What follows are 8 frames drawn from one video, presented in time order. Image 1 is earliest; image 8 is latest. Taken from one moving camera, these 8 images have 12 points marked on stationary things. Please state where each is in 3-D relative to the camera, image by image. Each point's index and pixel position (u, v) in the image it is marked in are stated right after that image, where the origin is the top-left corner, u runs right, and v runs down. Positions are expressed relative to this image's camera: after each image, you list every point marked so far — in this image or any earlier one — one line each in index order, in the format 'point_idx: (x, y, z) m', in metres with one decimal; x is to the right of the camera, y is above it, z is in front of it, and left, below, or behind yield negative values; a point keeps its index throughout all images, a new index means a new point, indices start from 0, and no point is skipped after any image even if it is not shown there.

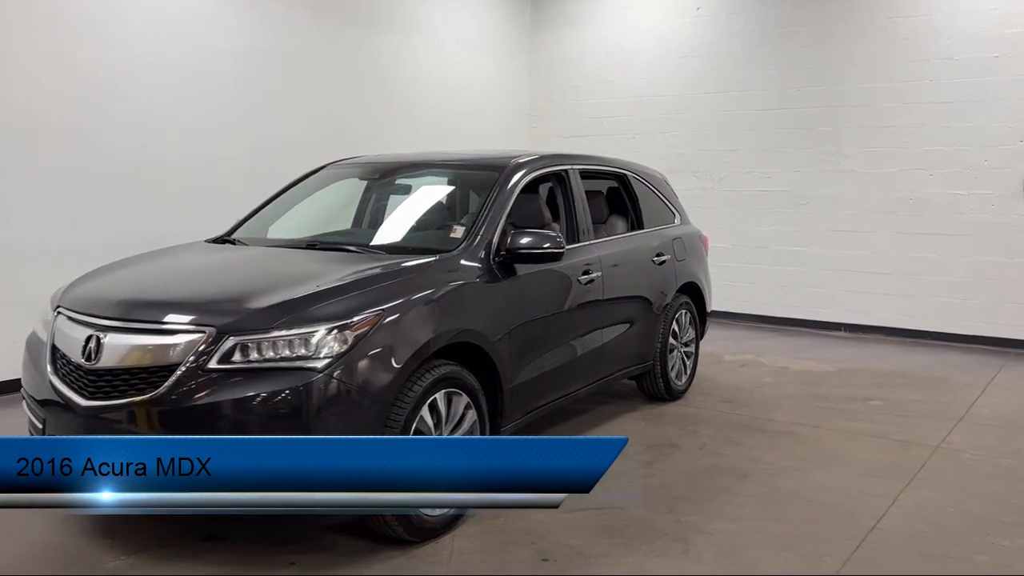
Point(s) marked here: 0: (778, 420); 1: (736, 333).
0: (+1.4, -0.7, +4.8) m
1: (+1.9, -0.4, +7.8) m
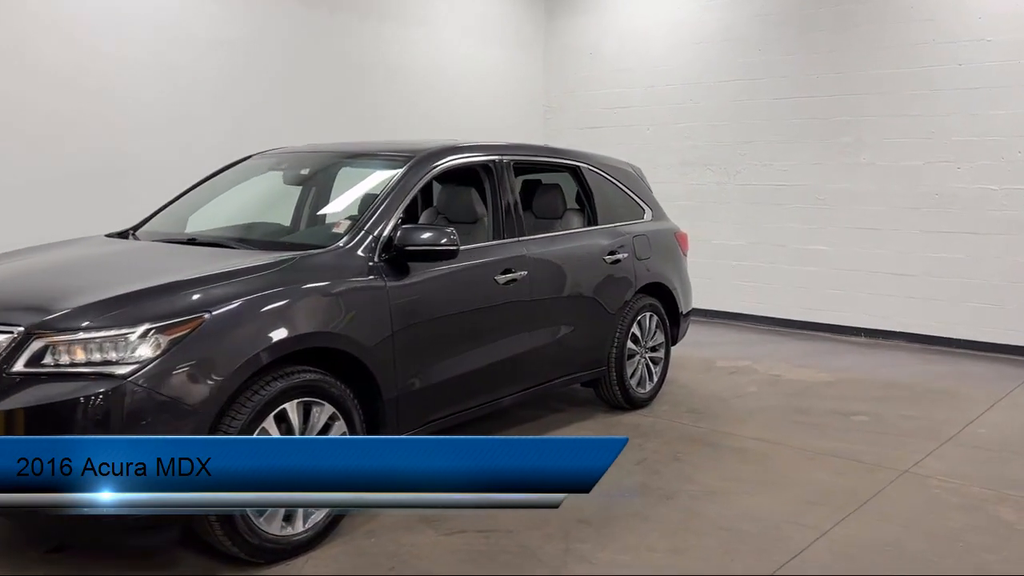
0: (+1.1, -0.7, +4.4) m
1: (+1.9, -0.4, +7.4) m
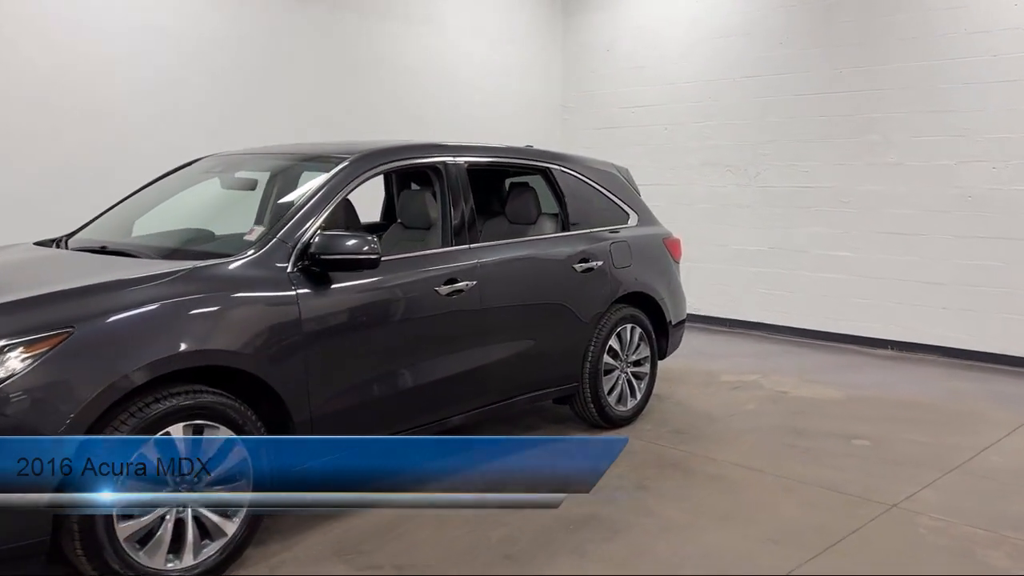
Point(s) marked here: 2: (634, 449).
0: (+0.9, -0.8, +4.0) m
1: (+1.9, -0.5, +6.9) m
2: (+0.6, -0.8, +4.2) m
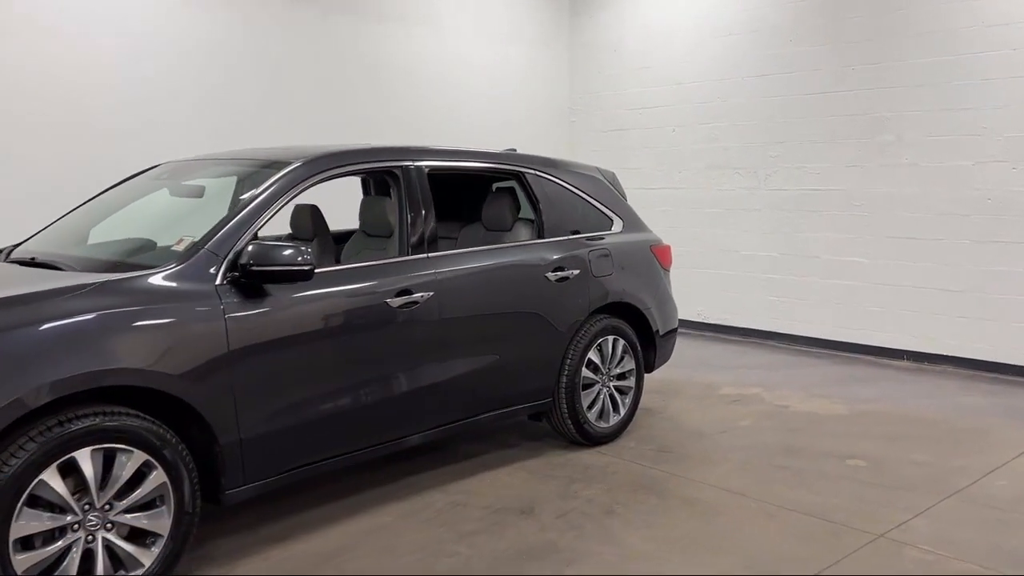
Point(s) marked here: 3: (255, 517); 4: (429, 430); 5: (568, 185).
0: (+0.8, -0.8, +3.8) m
1: (+1.9, -0.5, +6.7) m
2: (+0.4, -0.8, +4.0) m
3: (-1.0, -0.9, +3.4) m
4: (-0.3, -0.6, +3.6) m
5: (+0.3, +0.5, +4.4) m
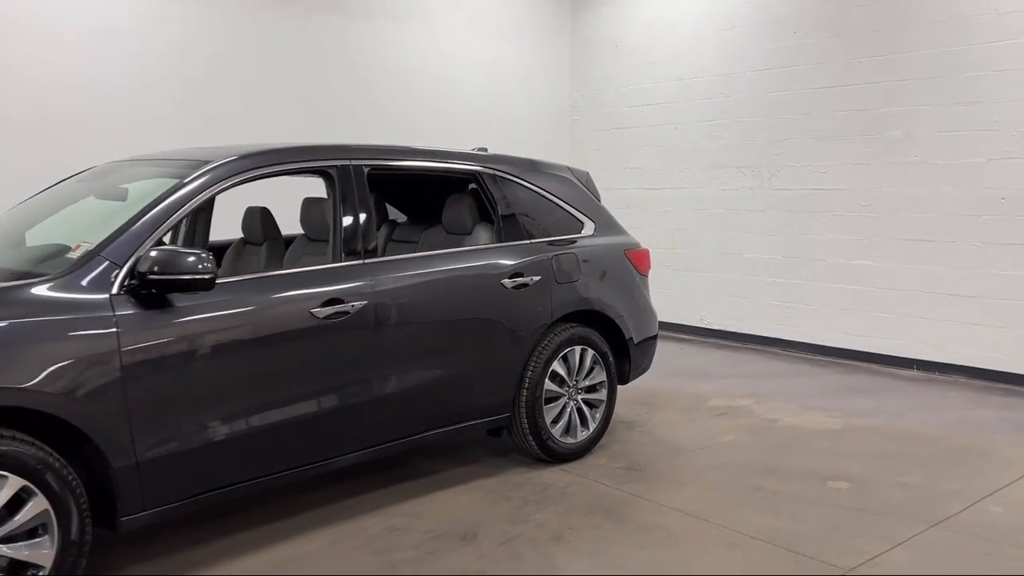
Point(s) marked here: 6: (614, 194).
0: (+0.6, -0.8, +3.5) m
1: (+1.8, -0.5, +6.3) m
2: (+0.2, -0.8, +3.7) m
3: (-1.2, -0.9, +3.1) m
4: (-0.5, -0.6, +3.3) m
5: (+0.1, +0.5, +4.2) m
6: (+0.9, +0.9, +8.2) m
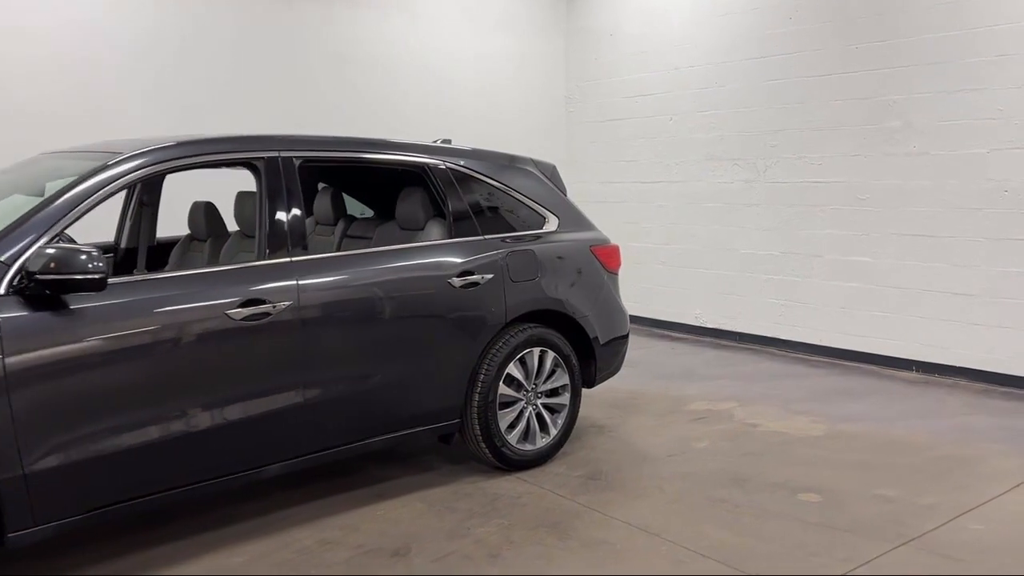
0: (+0.4, -0.8, +3.3) m
1: (+1.7, -0.5, +6.1) m
2: (0.0, -0.8, +3.5) m
3: (-1.4, -0.9, +3.0) m
4: (-0.8, -0.6, +3.2) m
5: (-0.1, +0.5, +3.9) m
6: (+0.9, +0.9, +7.9) m
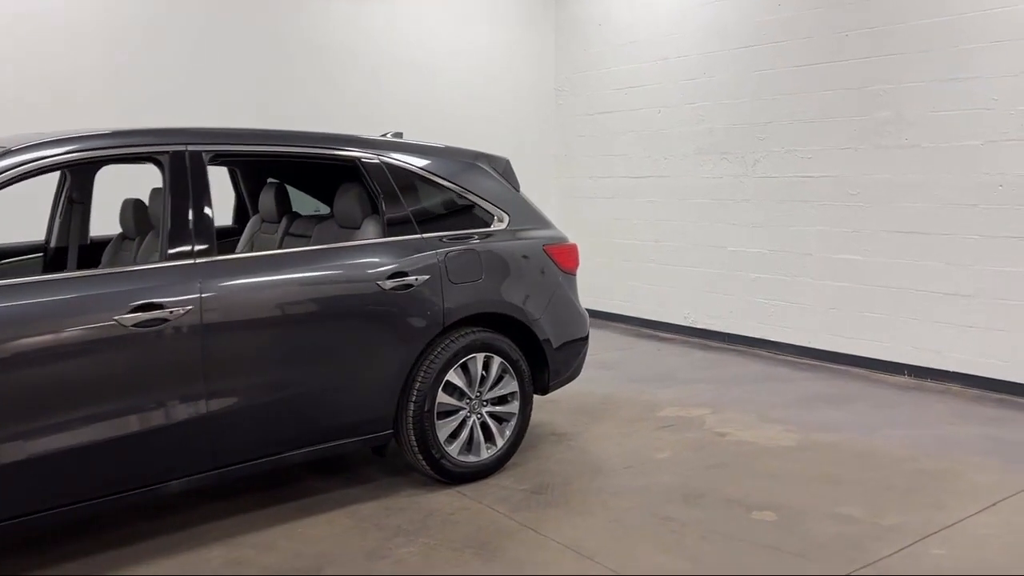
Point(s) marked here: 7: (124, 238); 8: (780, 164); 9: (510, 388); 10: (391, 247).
0: (+0.1, -0.9, +3.1) m
1: (+1.5, -0.5, +5.8) m
2: (-0.2, -0.8, +3.3) m
3: (-1.6, -0.9, +2.8) m
4: (-1.0, -0.6, +3.0) m
5: (-0.3, +0.5, +3.7) m
6: (+0.7, +0.9, +7.7) m
7: (-1.6, +0.2, +3.8) m
8: (+1.8, +0.8, +6.1) m
9: (0.0, -0.4, +3.8) m
10: (-0.4, +0.2, +3.5) m
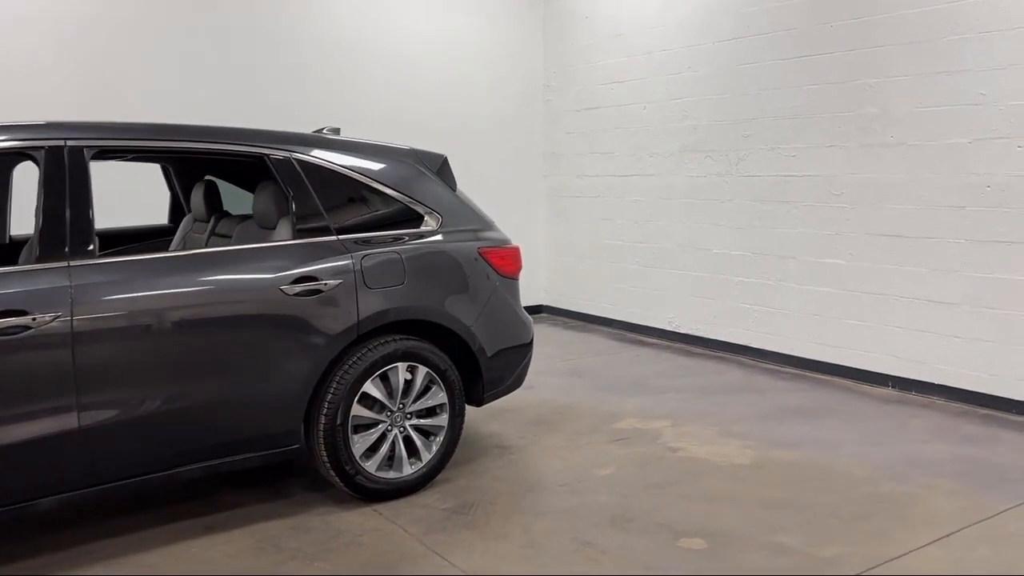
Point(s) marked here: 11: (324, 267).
0: (-0.2, -0.9, +2.8) m
1: (+1.3, -0.6, +5.5) m
2: (-0.5, -0.9, +3.1) m
3: (-2.0, -0.9, +2.6) m
4: (-1.3, -0.6, +2.8) m
5: (-0.6, +0.5, +3.5) m
6: (+0.6, +0.9, +7.4) m
7: (-1.9, +0.2, +3.7) m
8: (+1.7, +0.8, +5.9) m
9: (-0.3, -0.4, +3.5) m
10: (-0.7, +0.1, +3.3) m
11: (-0.6, +0.1, +3.3) m
